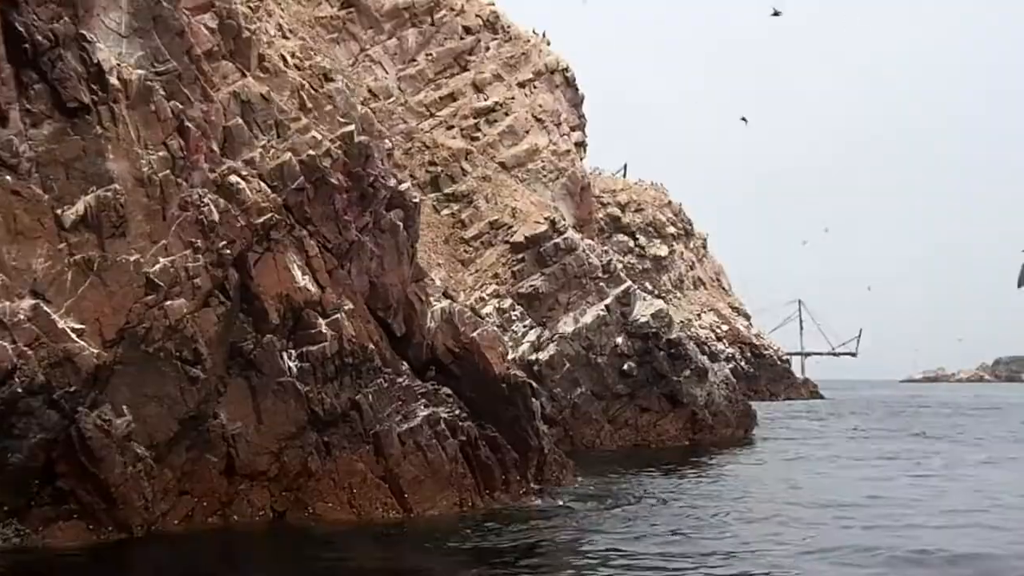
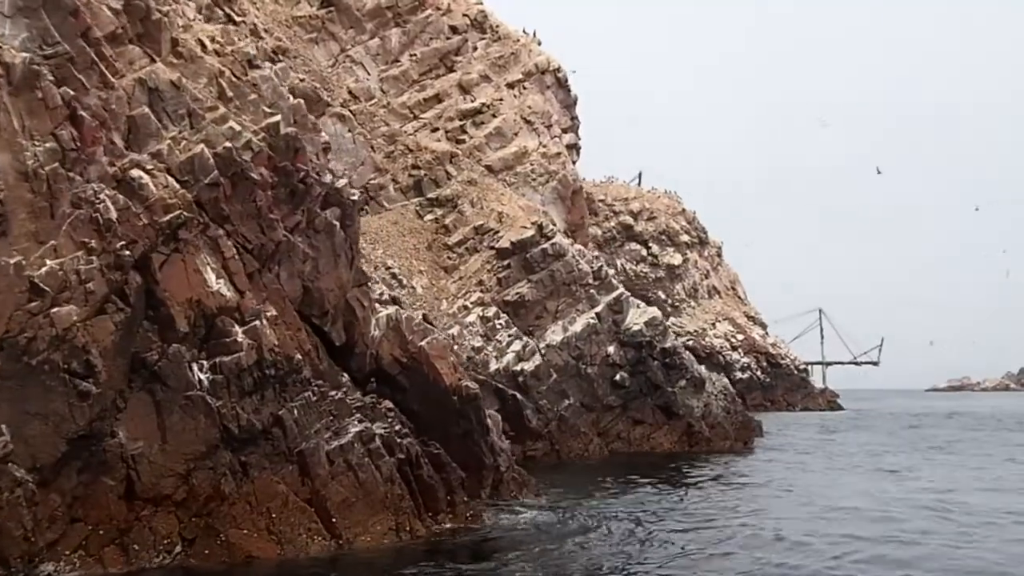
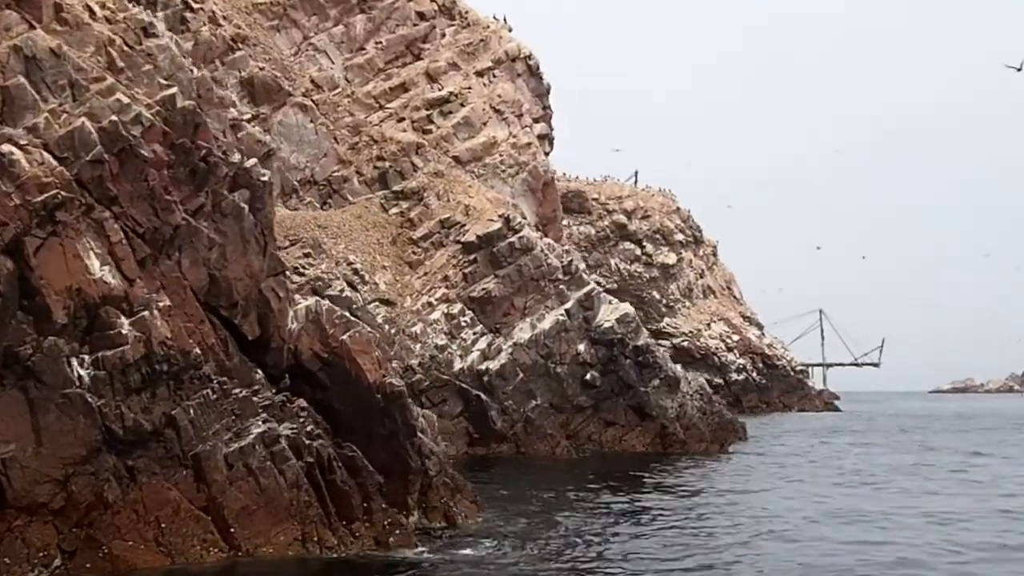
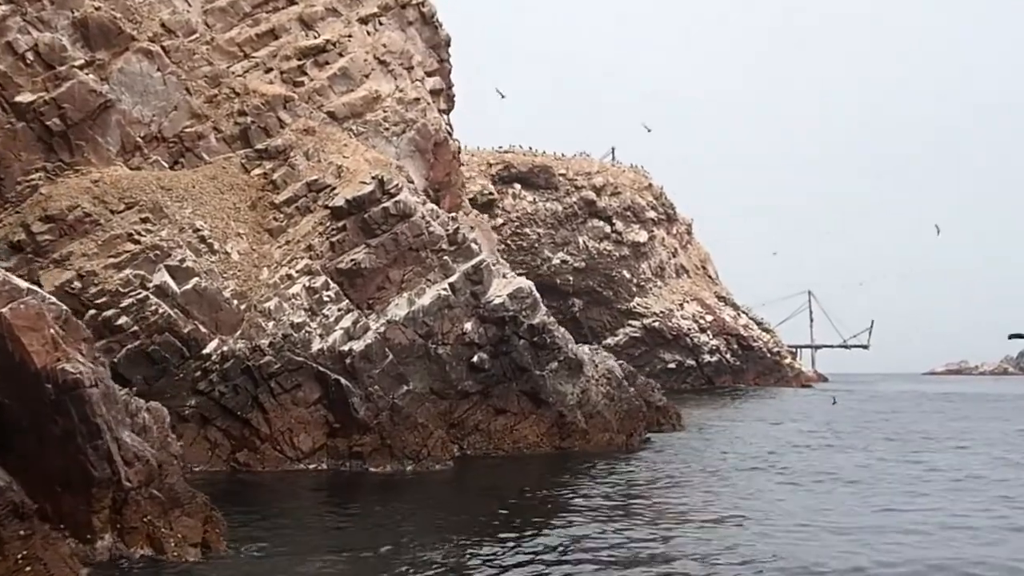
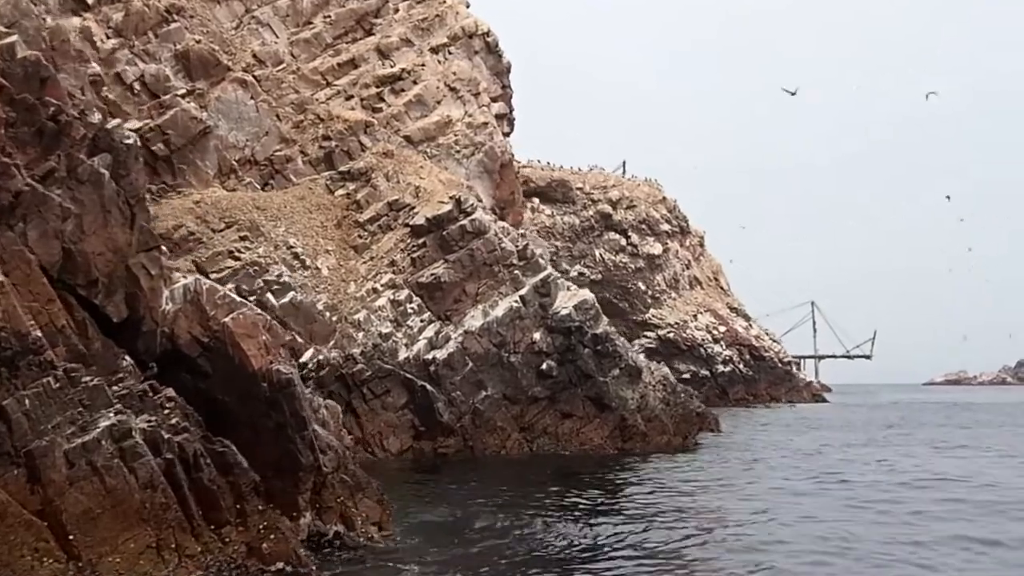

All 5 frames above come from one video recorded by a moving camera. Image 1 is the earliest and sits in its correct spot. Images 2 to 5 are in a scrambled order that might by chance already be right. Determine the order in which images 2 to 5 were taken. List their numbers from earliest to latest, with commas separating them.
2, 3, 5, 4
